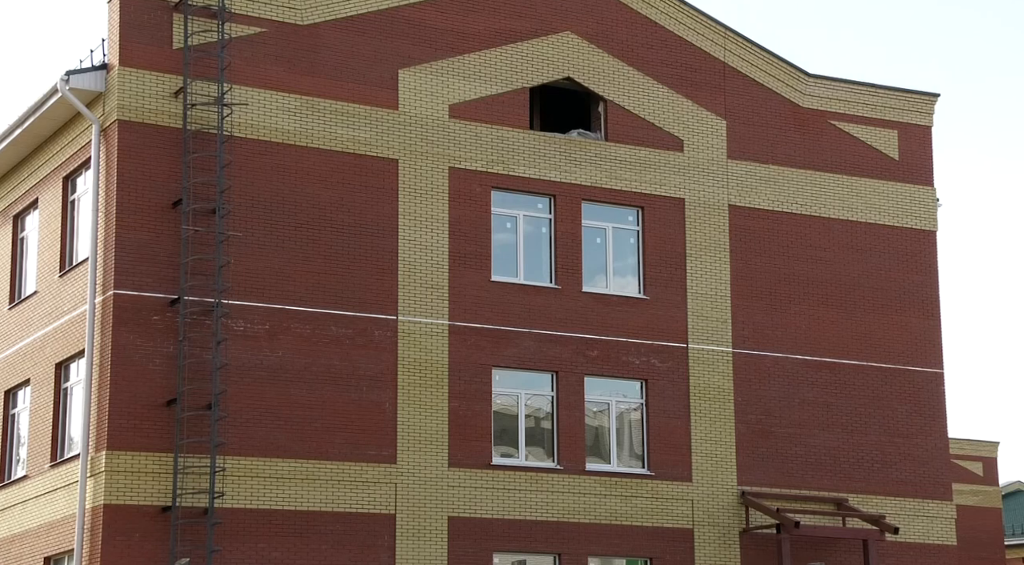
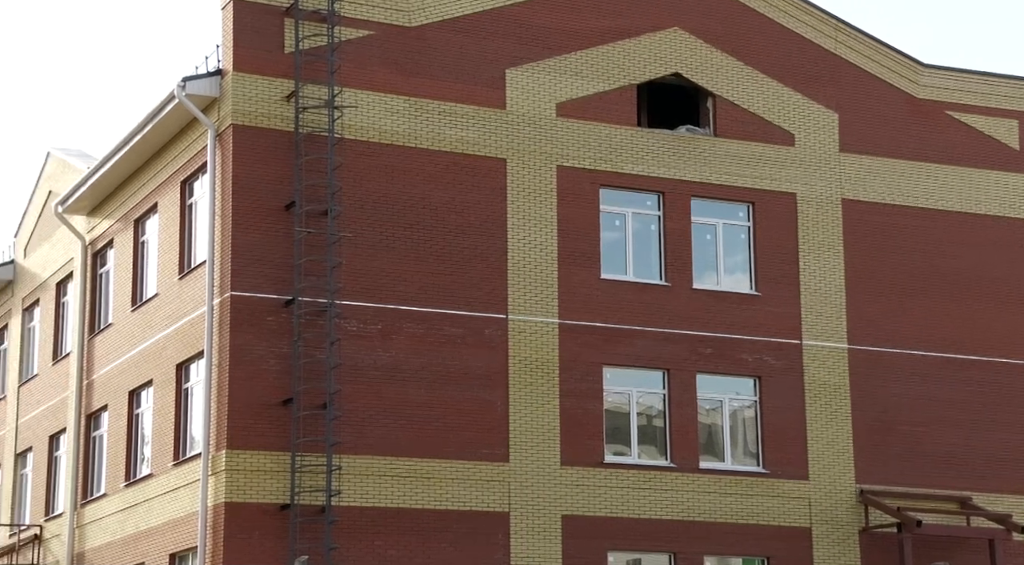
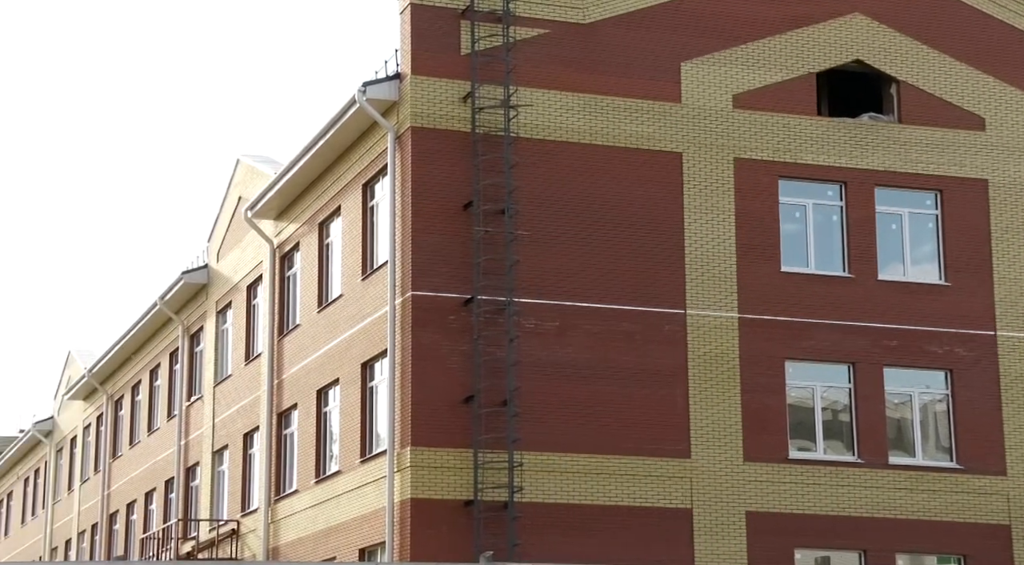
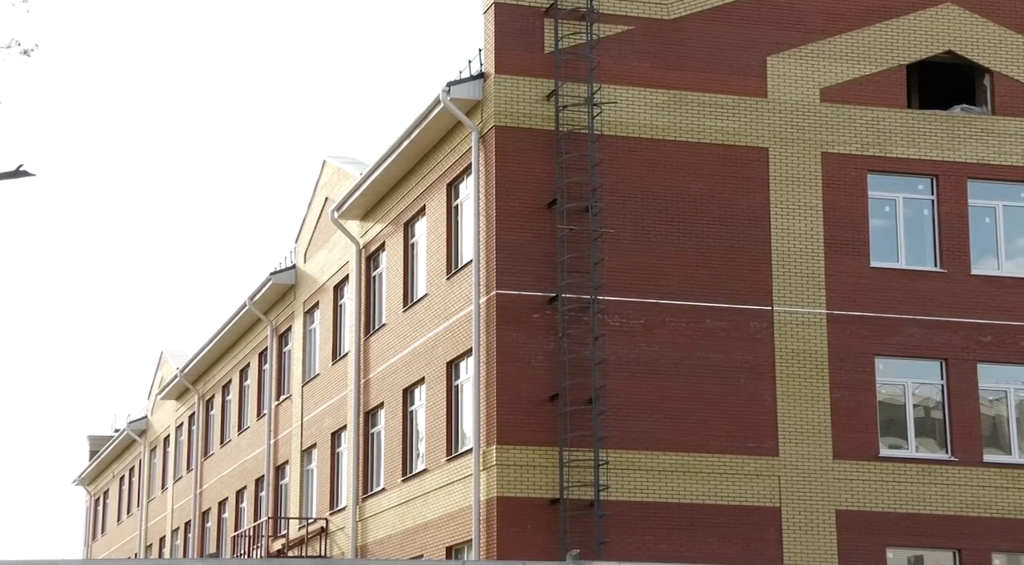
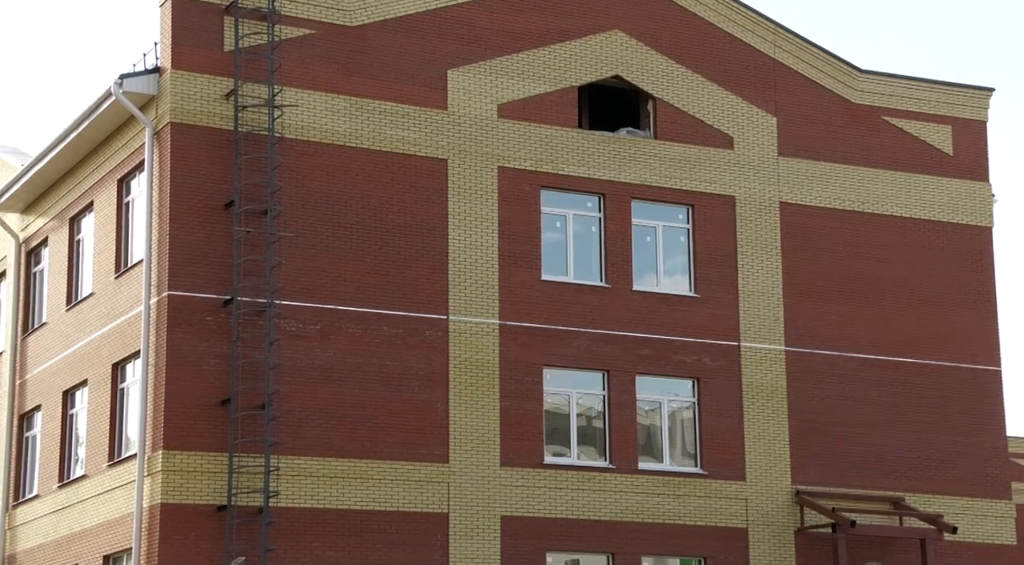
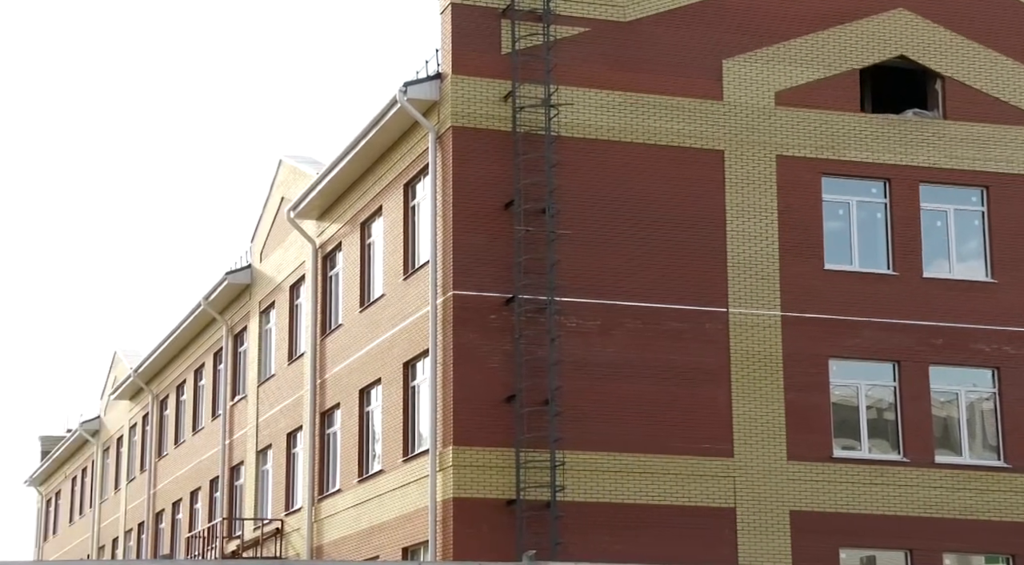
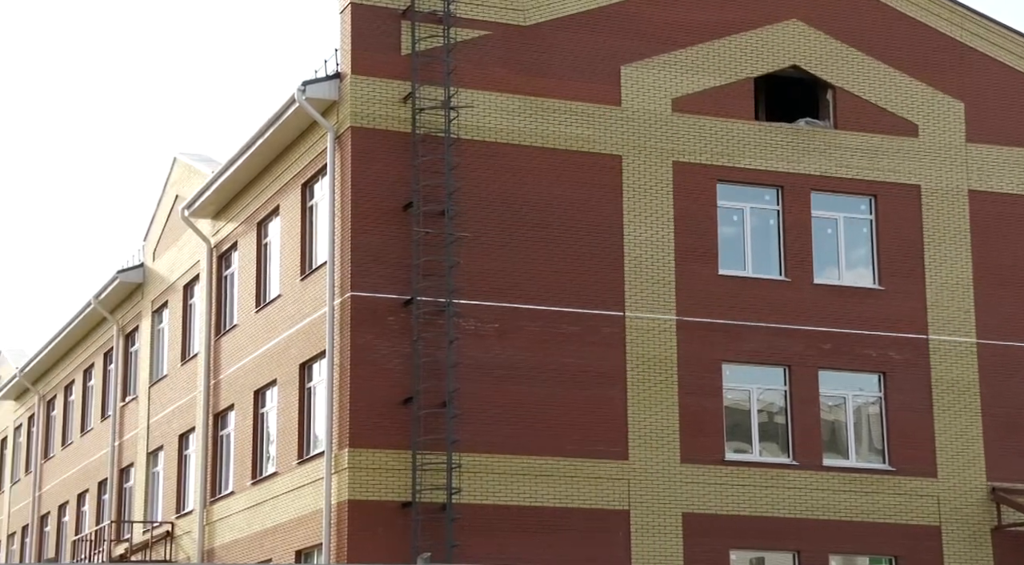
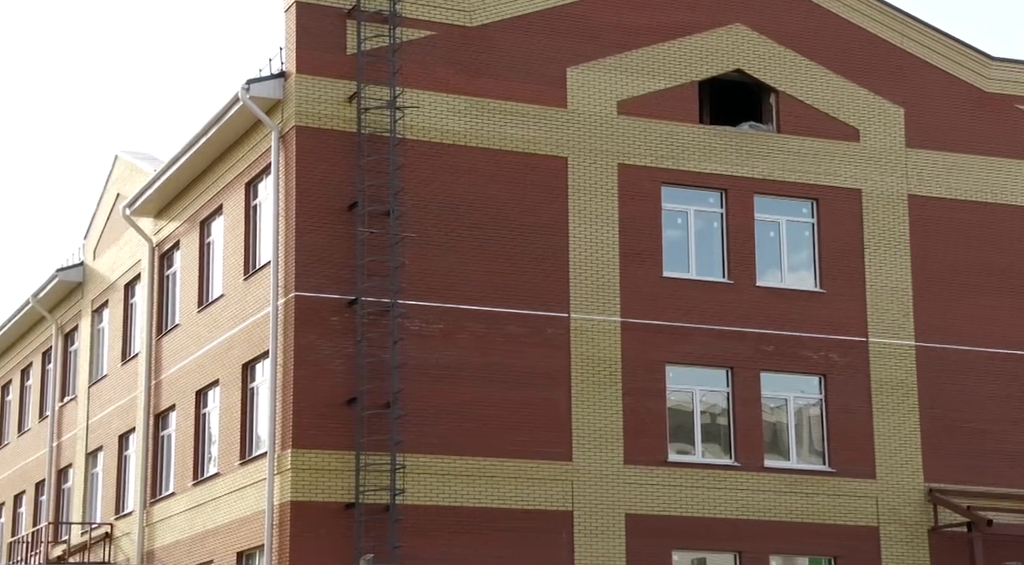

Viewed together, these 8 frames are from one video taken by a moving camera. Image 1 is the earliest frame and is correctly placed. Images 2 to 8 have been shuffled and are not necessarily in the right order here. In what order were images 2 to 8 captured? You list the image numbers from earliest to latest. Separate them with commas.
5, 2, 8, 7, 3, 6, 4
